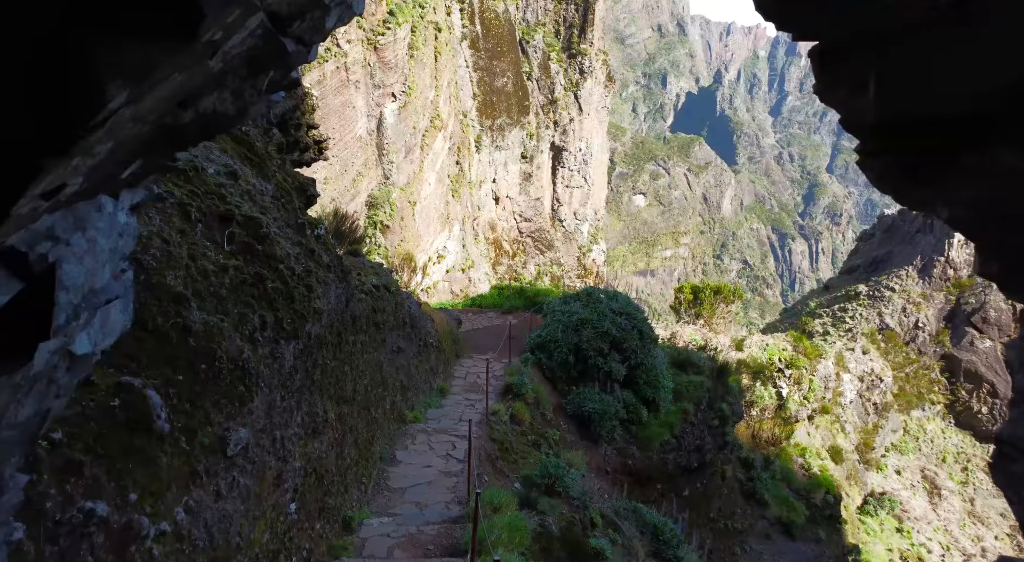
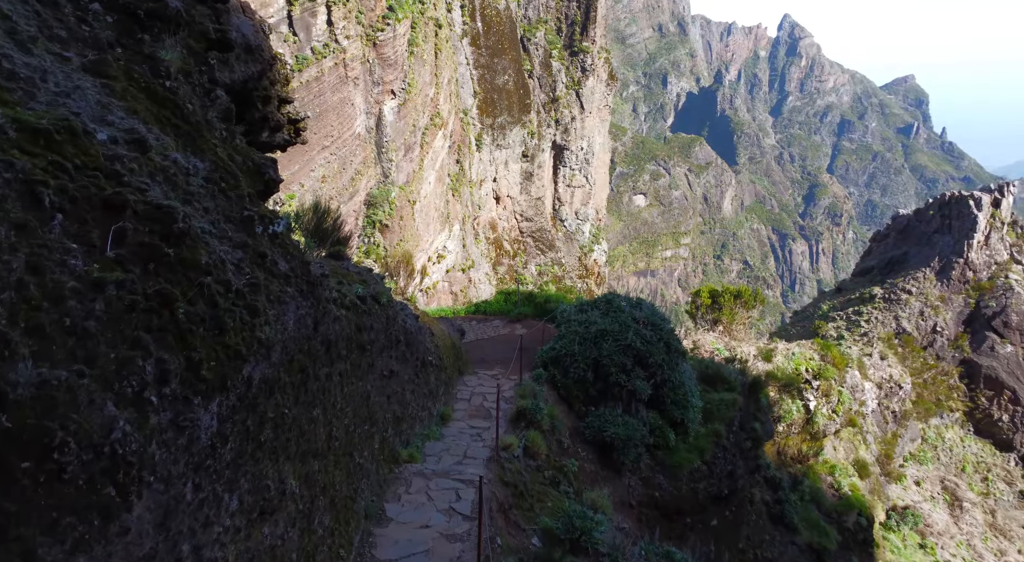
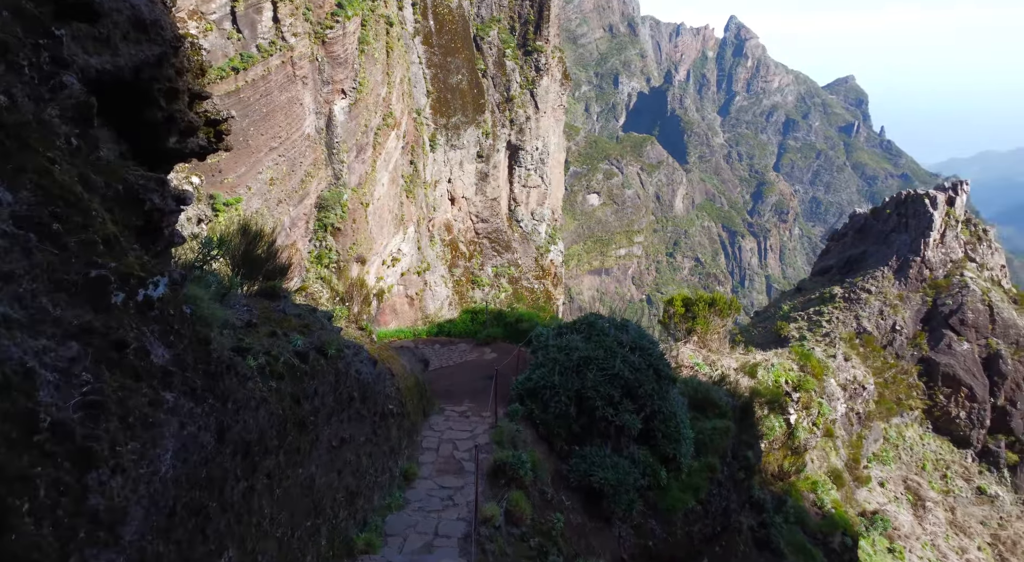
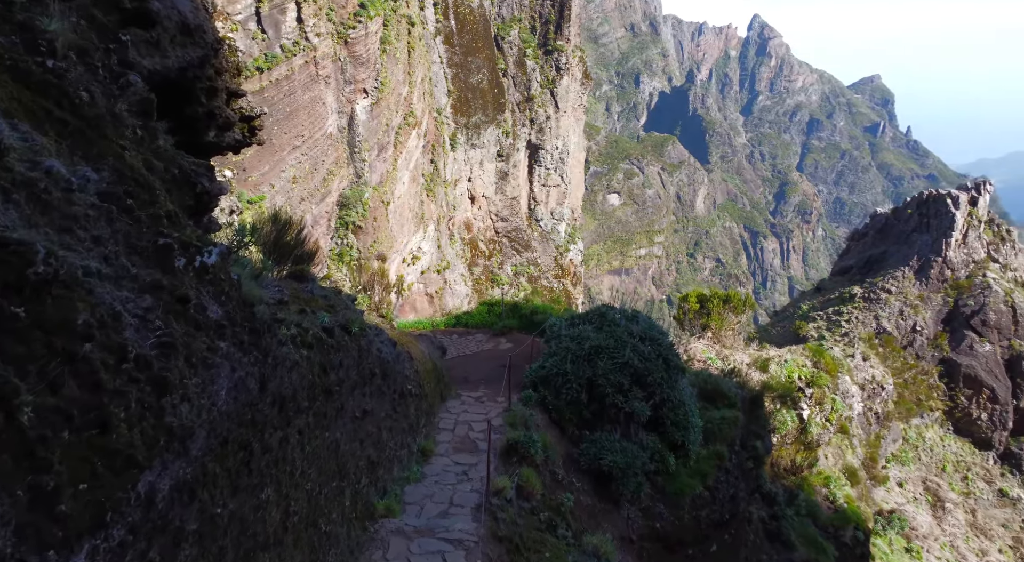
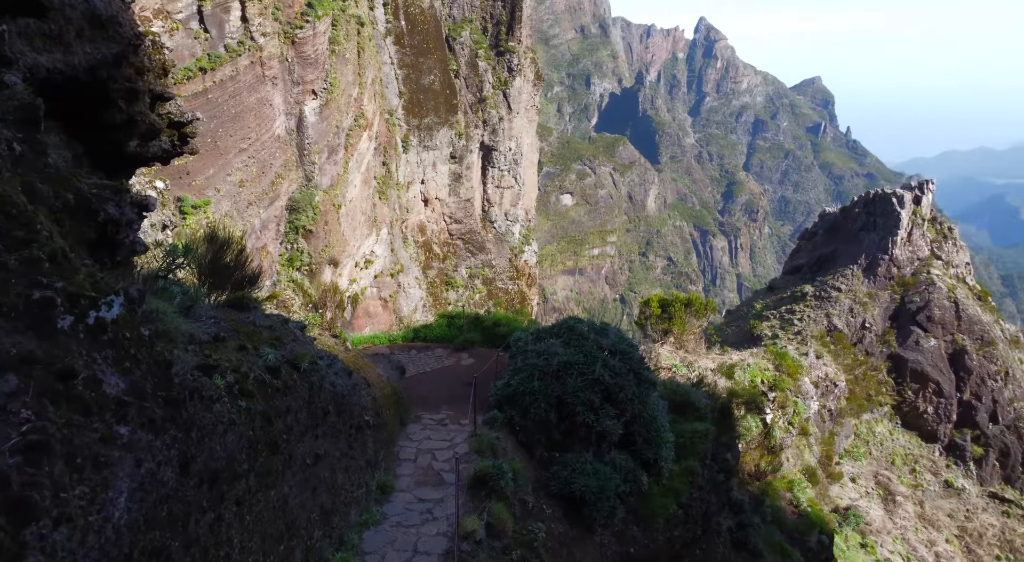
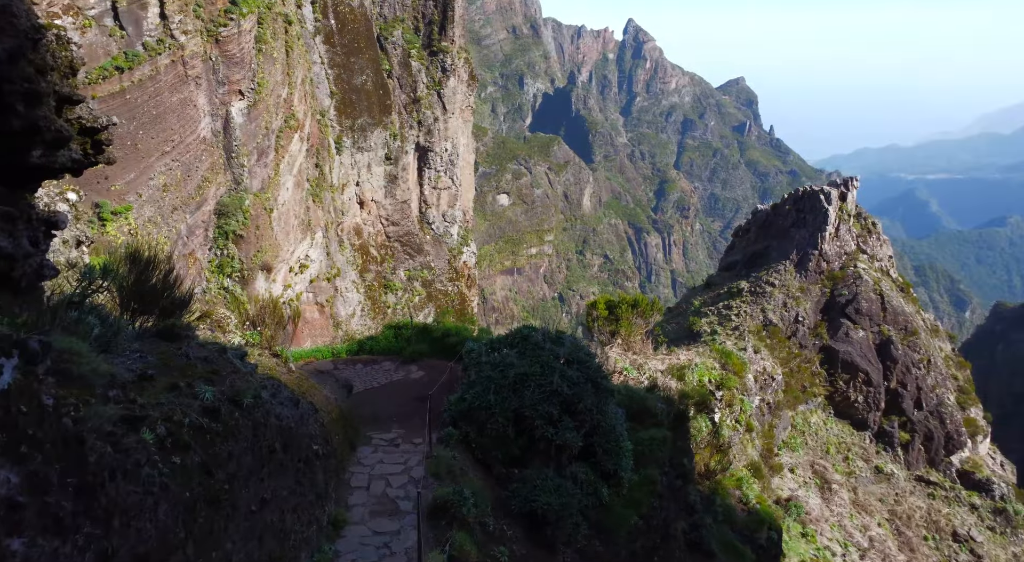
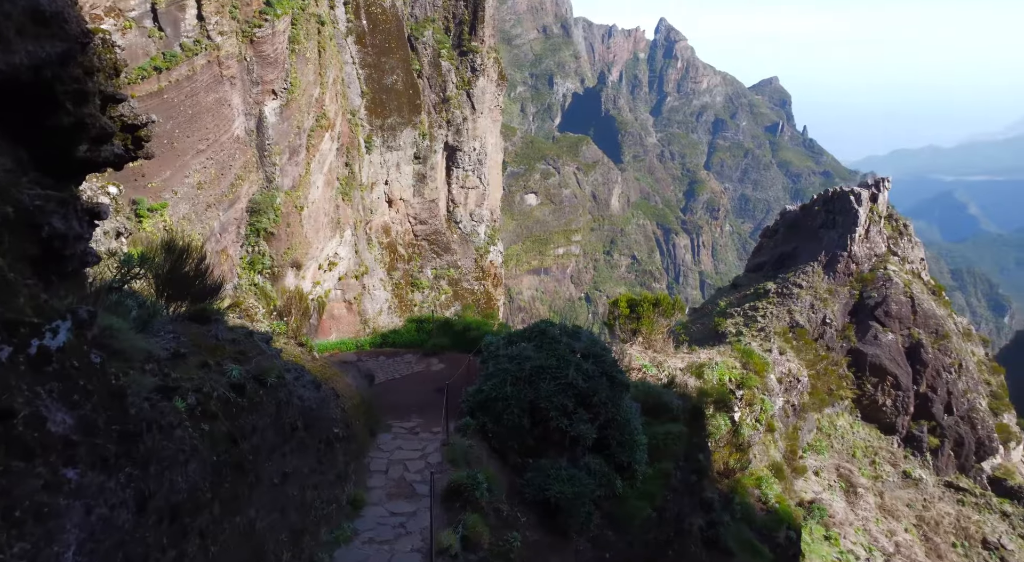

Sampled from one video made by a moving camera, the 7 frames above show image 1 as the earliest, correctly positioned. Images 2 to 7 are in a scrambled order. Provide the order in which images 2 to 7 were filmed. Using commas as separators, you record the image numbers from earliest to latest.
2, 4, 3, 5, 7, 6
